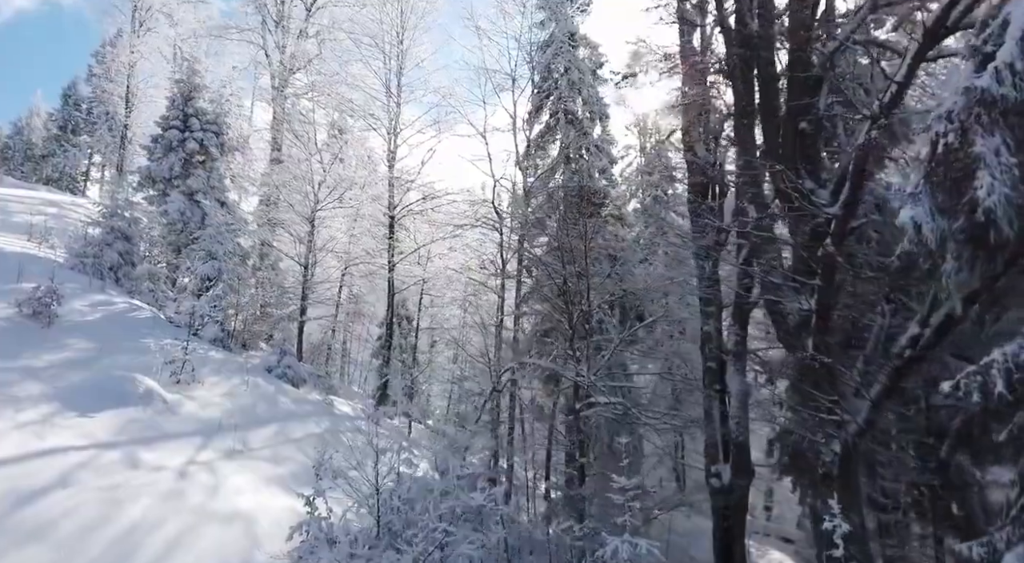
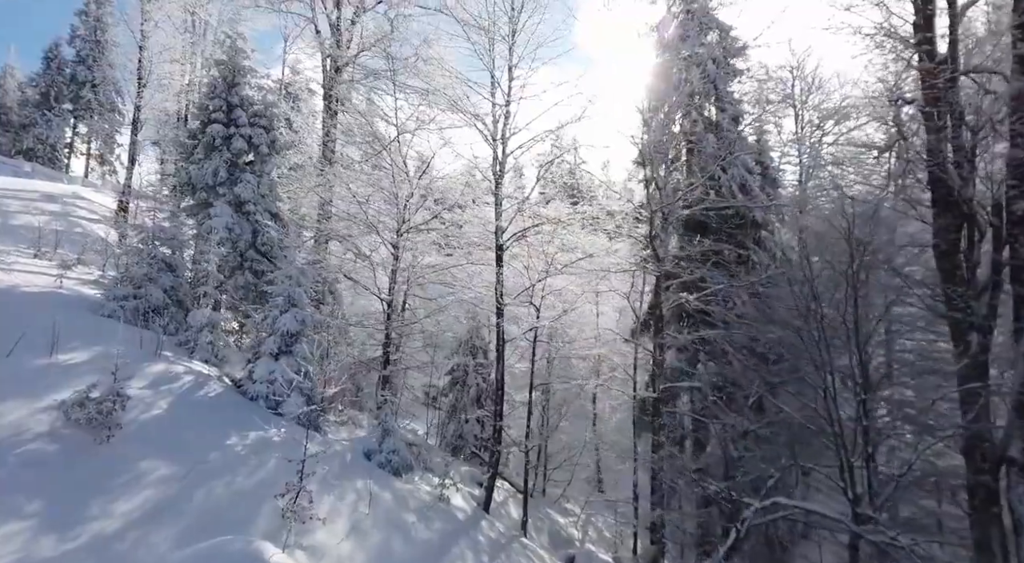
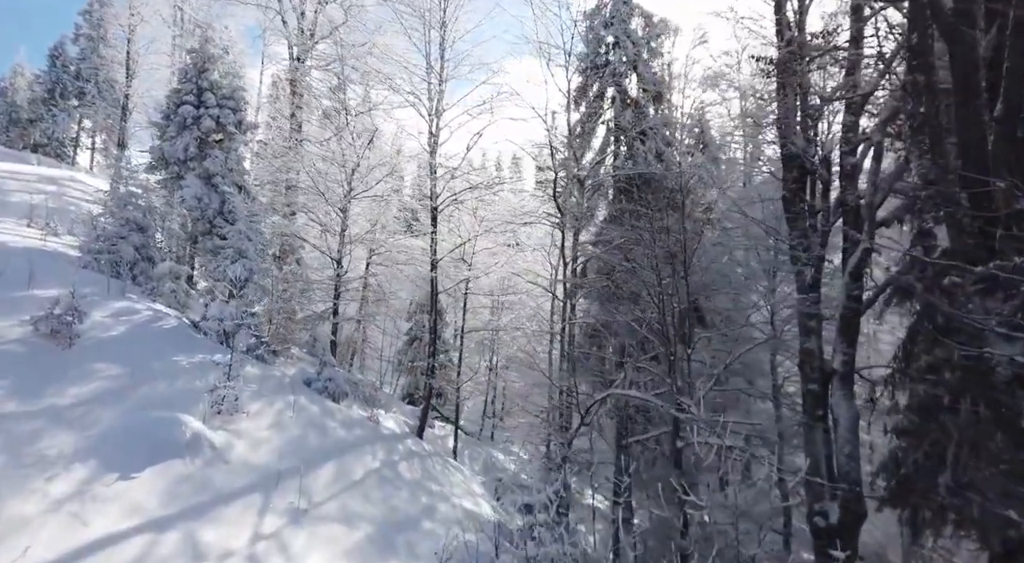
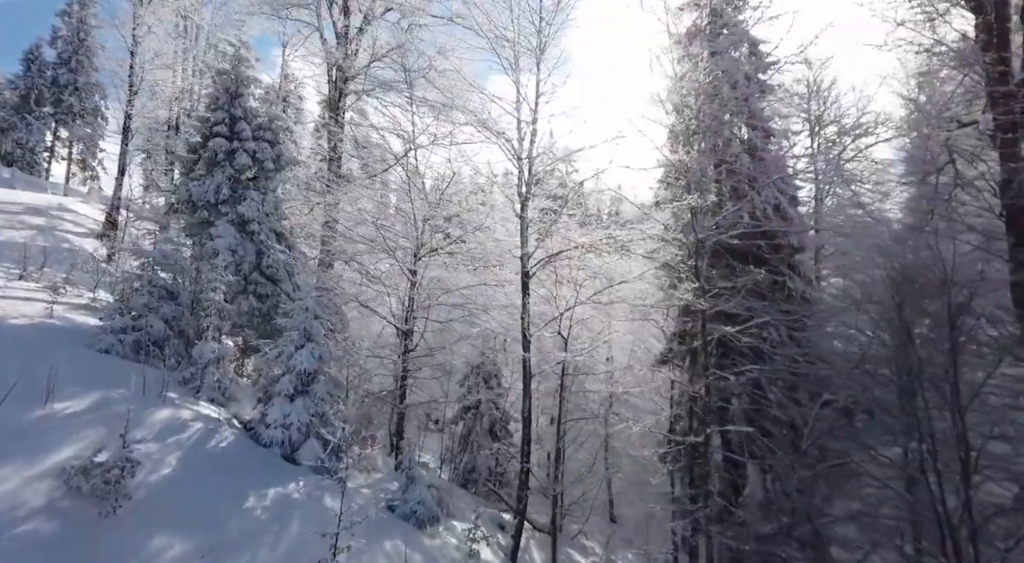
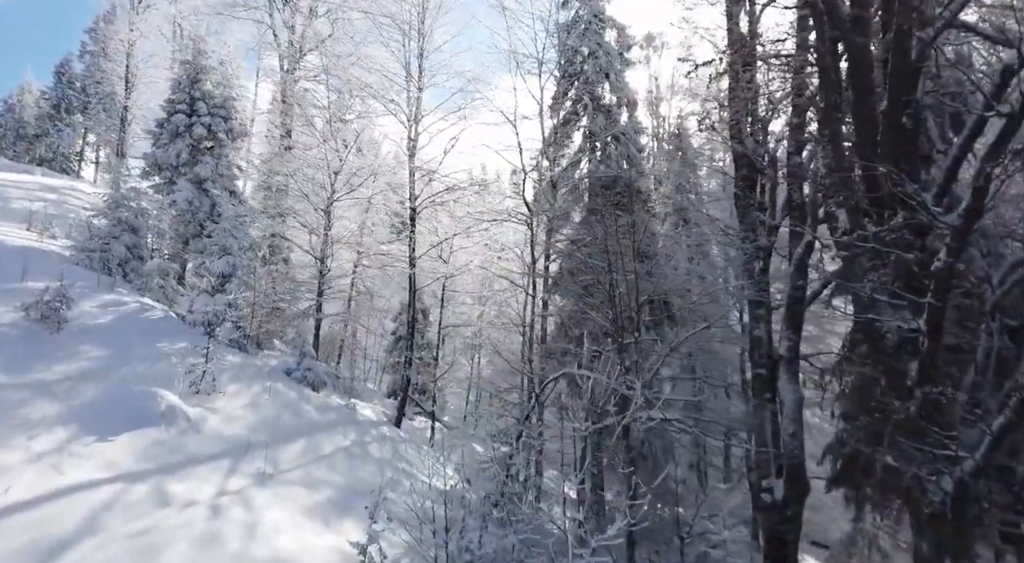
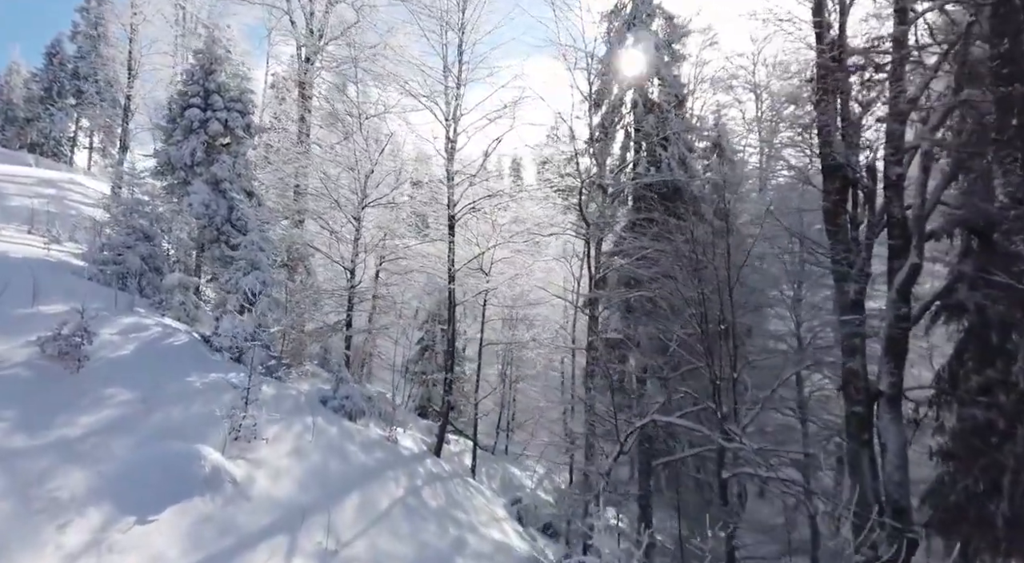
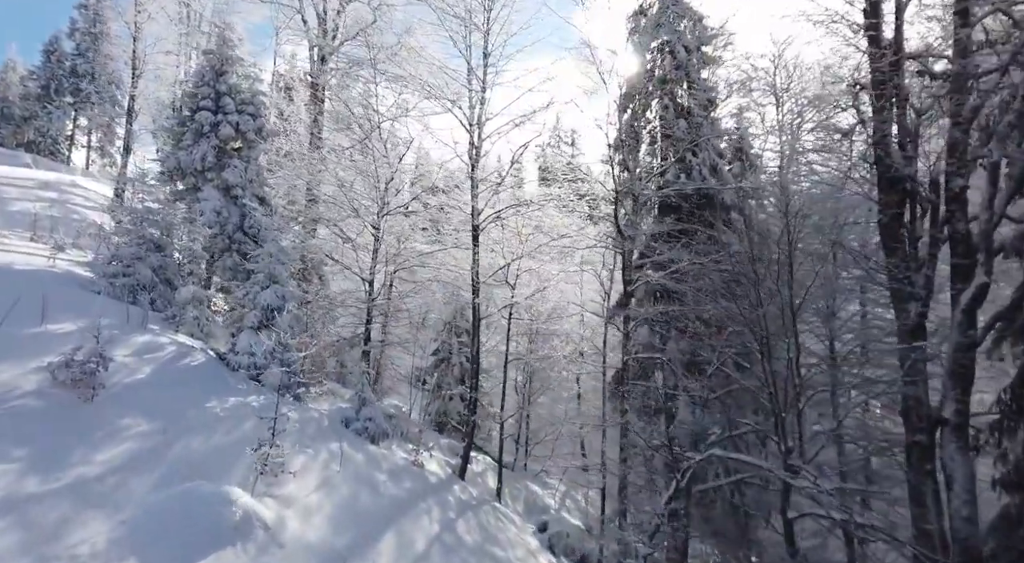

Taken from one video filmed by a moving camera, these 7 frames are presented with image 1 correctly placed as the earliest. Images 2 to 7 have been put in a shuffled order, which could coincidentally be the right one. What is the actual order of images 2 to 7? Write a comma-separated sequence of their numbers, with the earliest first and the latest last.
5, 3, 6, 7, 2, 4
